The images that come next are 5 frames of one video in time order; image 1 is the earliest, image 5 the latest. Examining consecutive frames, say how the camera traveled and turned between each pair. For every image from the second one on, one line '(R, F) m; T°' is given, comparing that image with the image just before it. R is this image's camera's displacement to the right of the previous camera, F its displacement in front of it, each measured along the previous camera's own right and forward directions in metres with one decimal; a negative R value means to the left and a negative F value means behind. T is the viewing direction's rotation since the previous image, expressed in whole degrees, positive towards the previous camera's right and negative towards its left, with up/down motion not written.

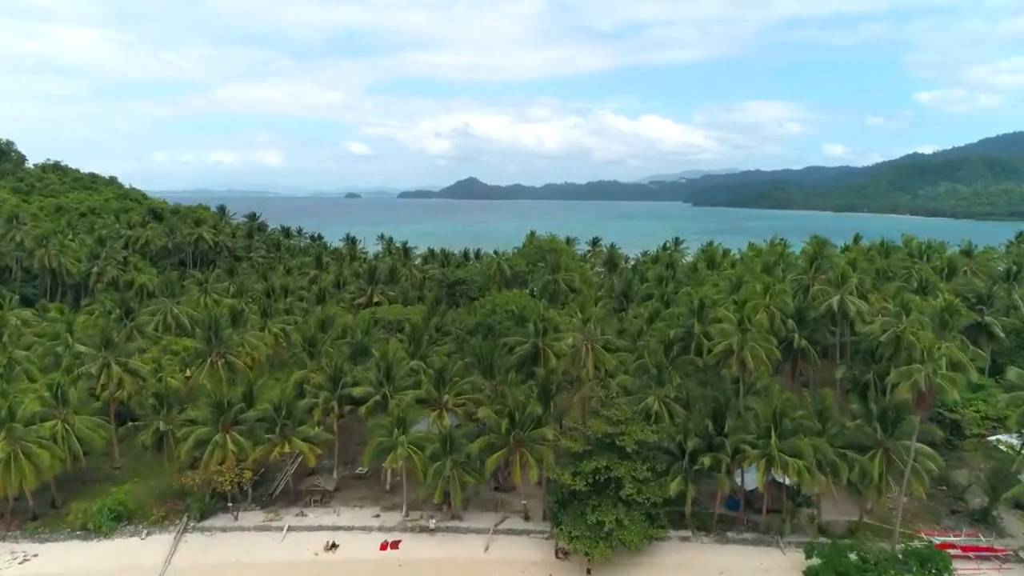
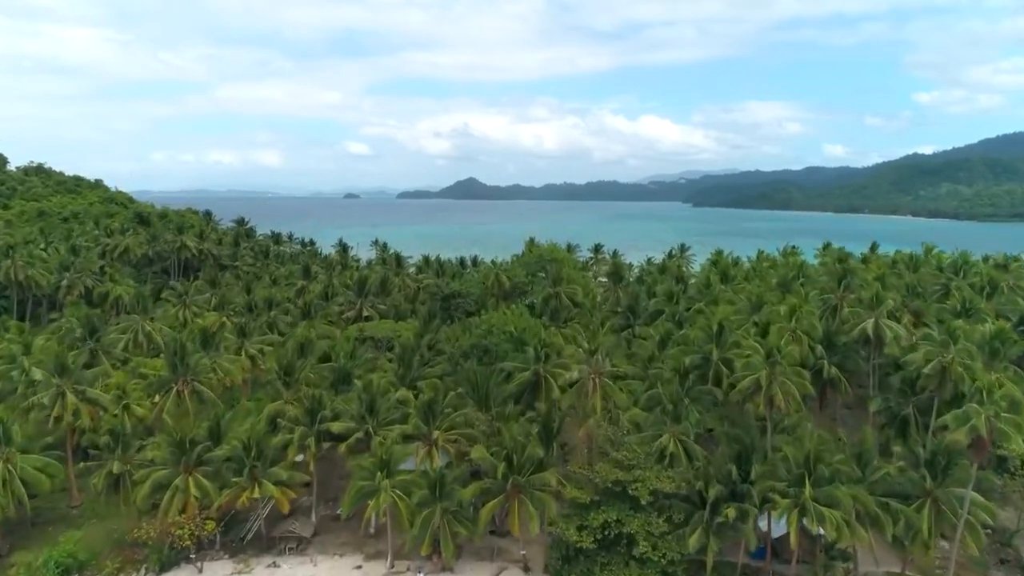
(+0.1, +3.7) m; 0°
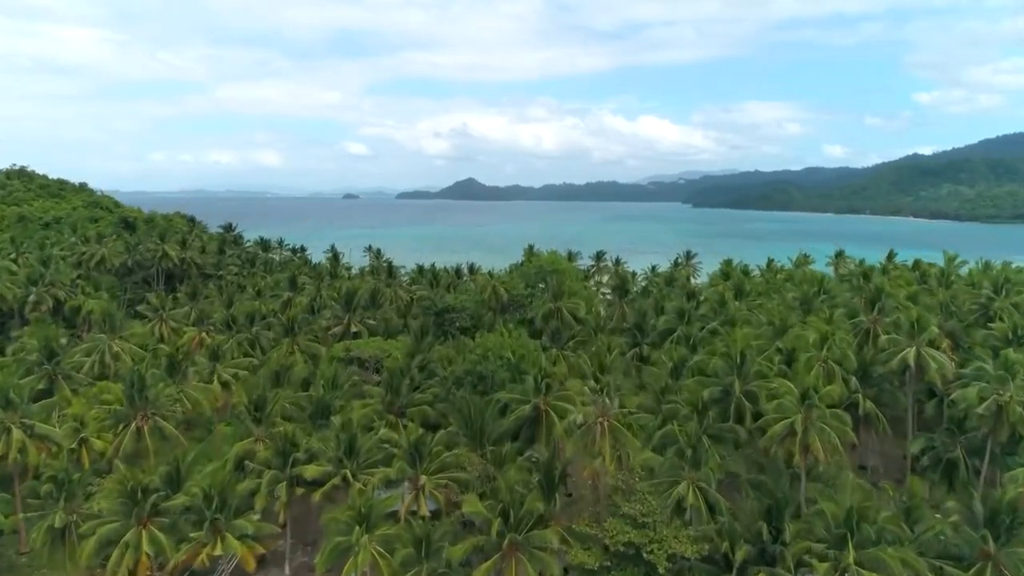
(+0.1, +3.6) m; 0°
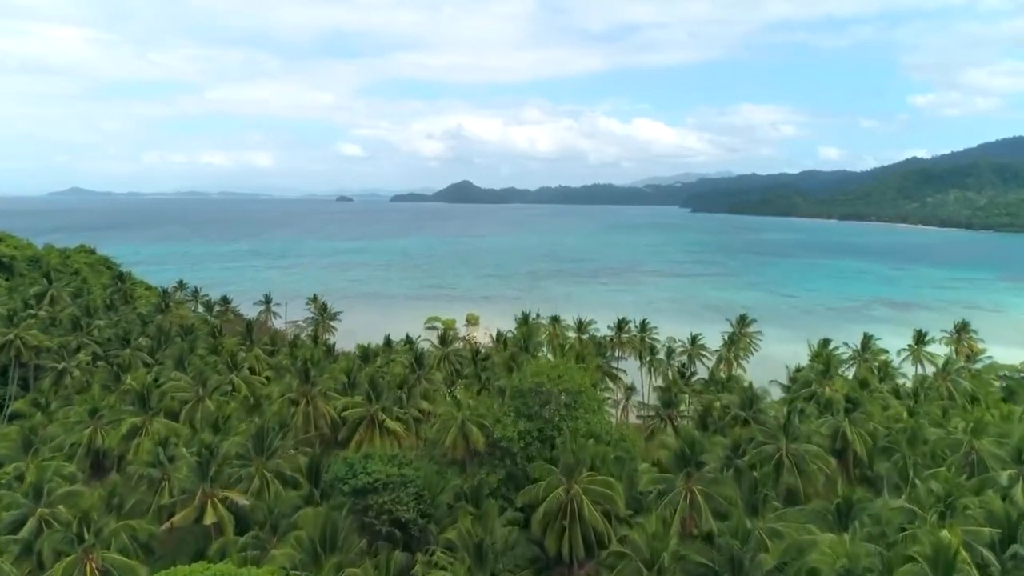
(+0.7, +23.3) m; 0°
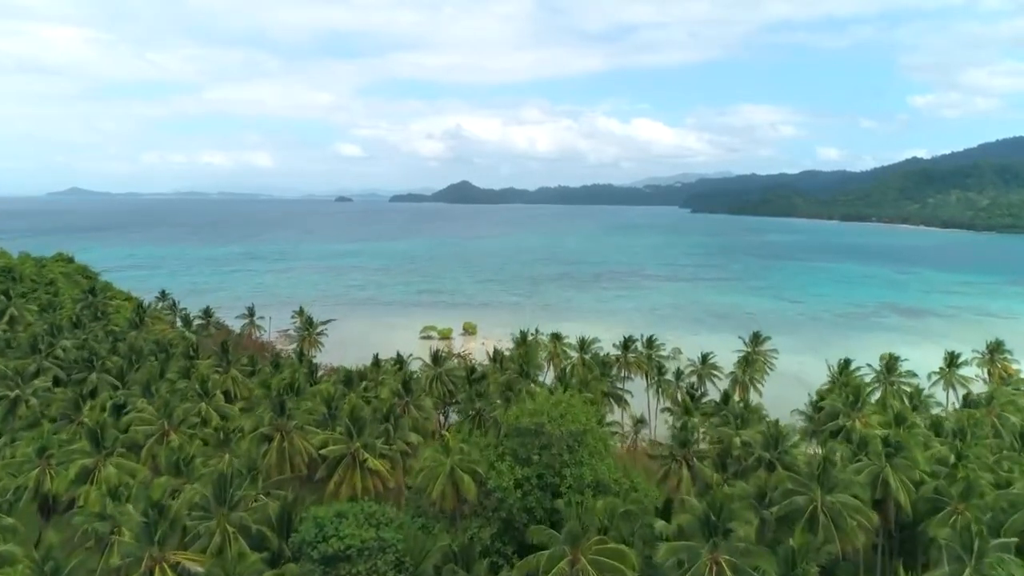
(+0.1, +4.1) m; 0°
